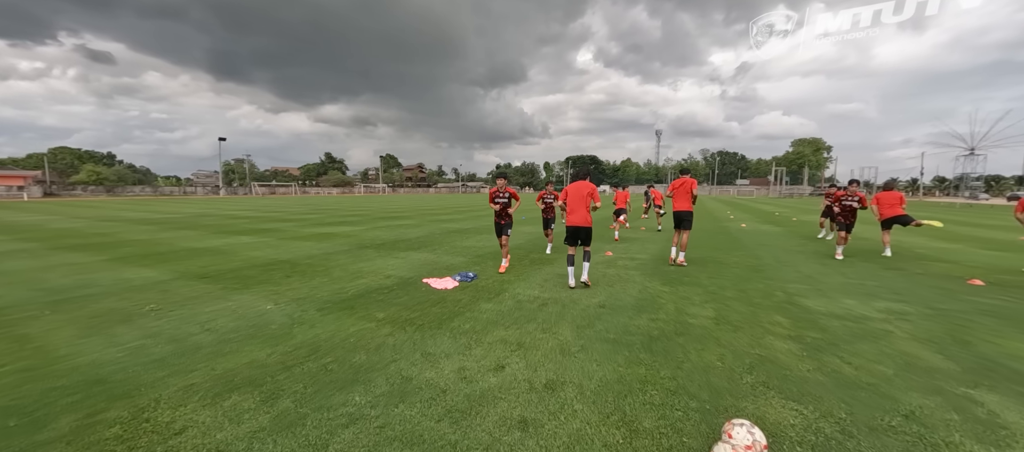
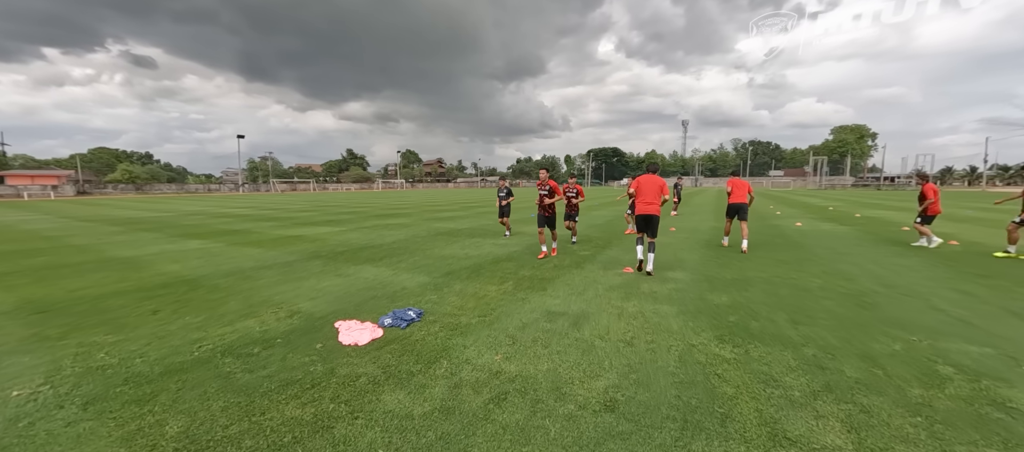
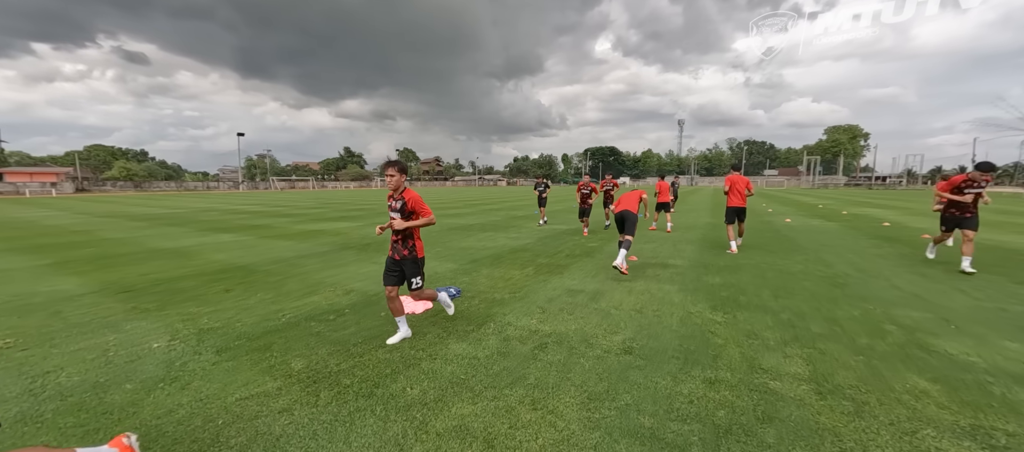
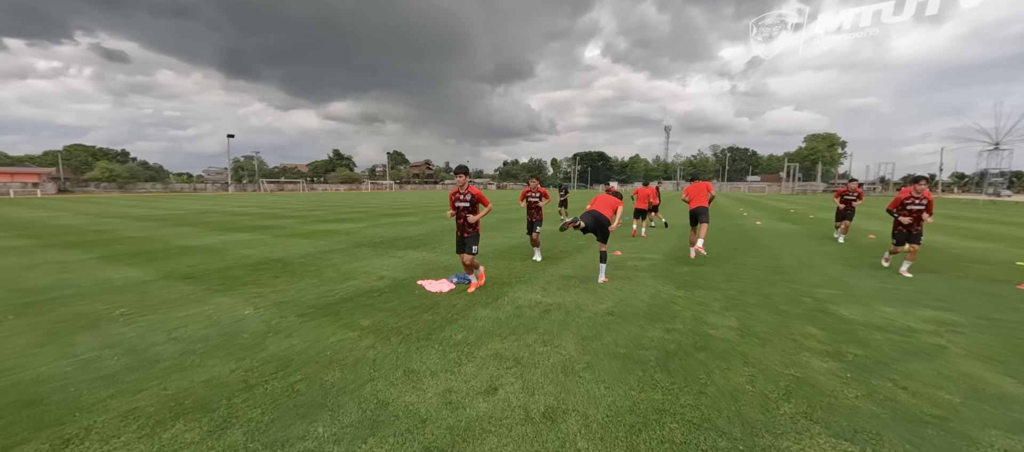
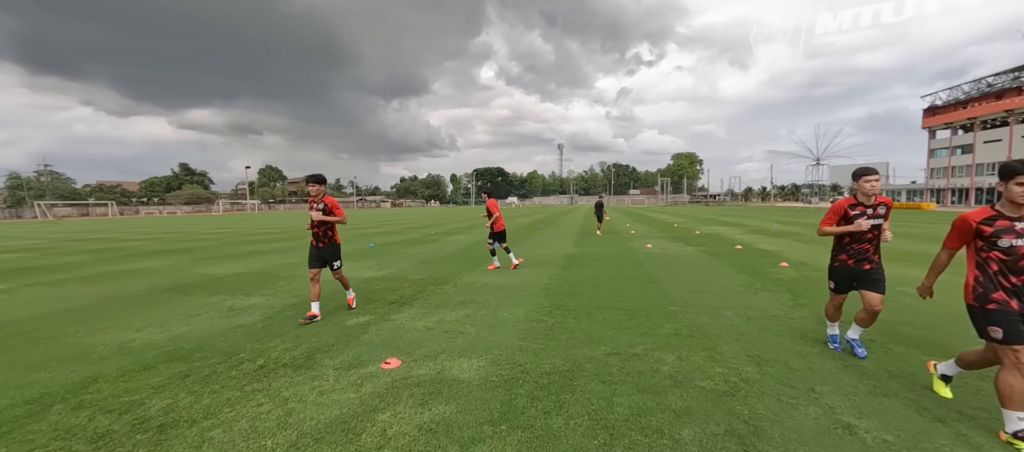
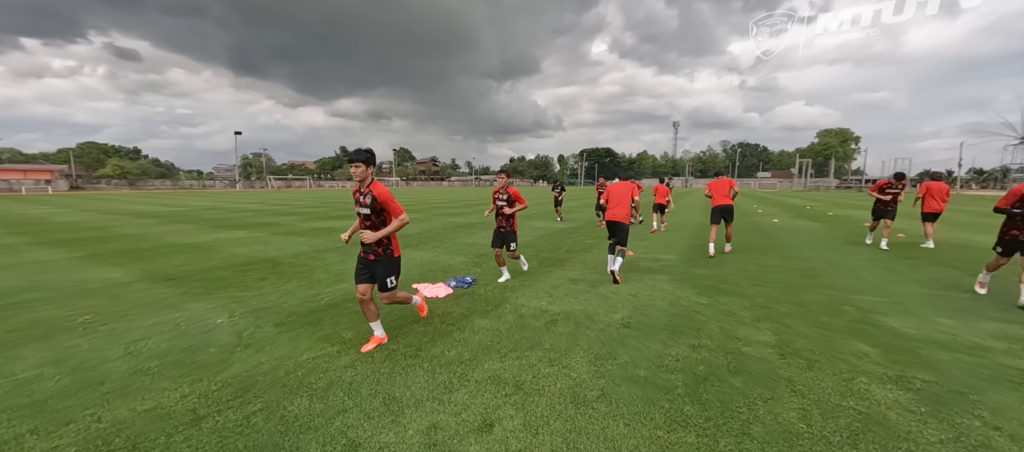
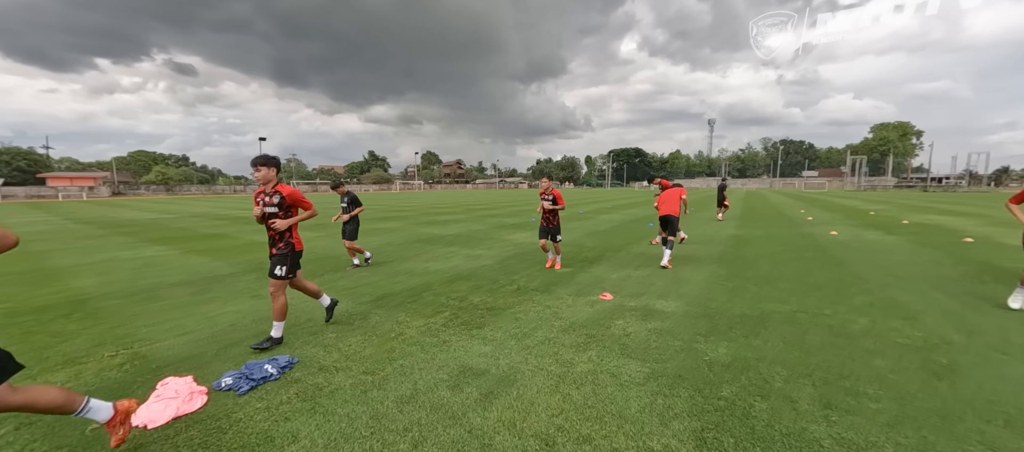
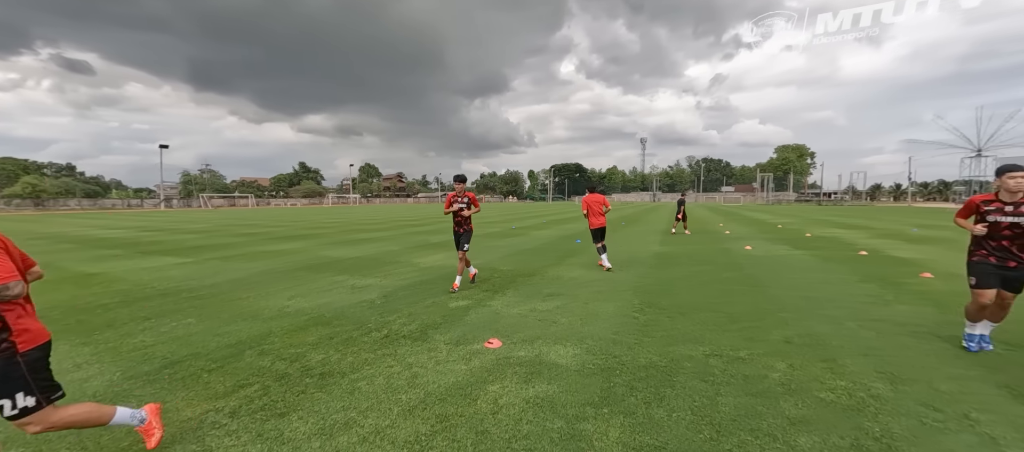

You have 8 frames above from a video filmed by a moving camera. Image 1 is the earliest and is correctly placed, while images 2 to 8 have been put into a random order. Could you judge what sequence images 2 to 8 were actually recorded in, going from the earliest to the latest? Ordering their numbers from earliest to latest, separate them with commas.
4, 6, 3, 2, 7, 8, 5
